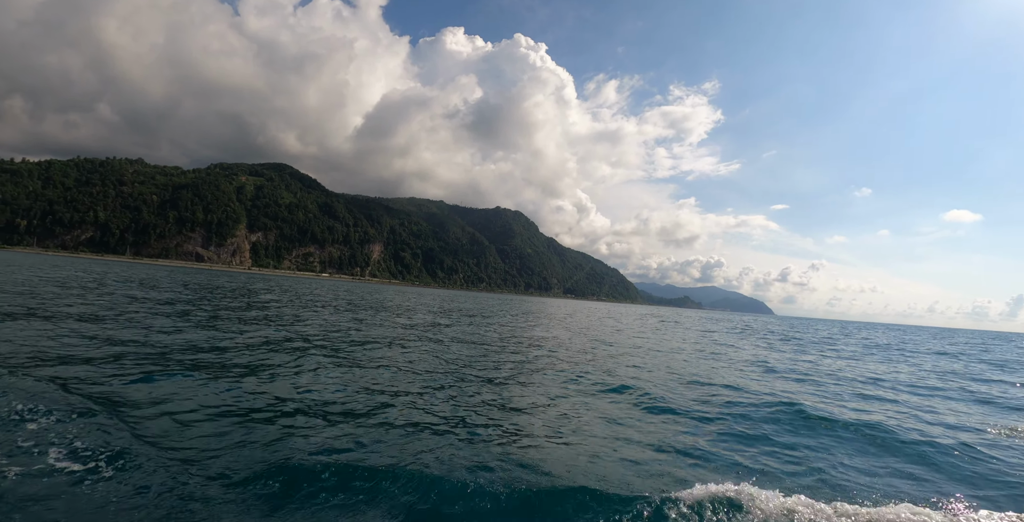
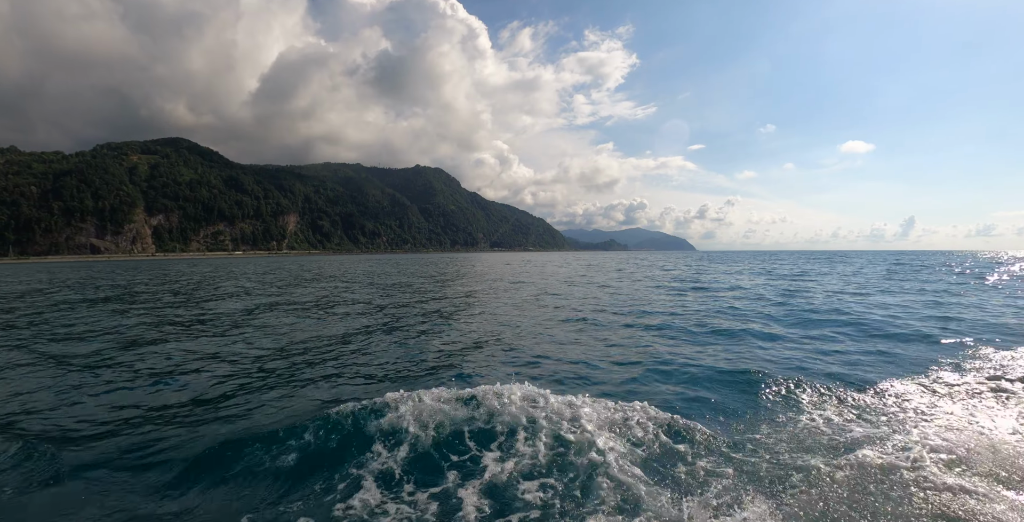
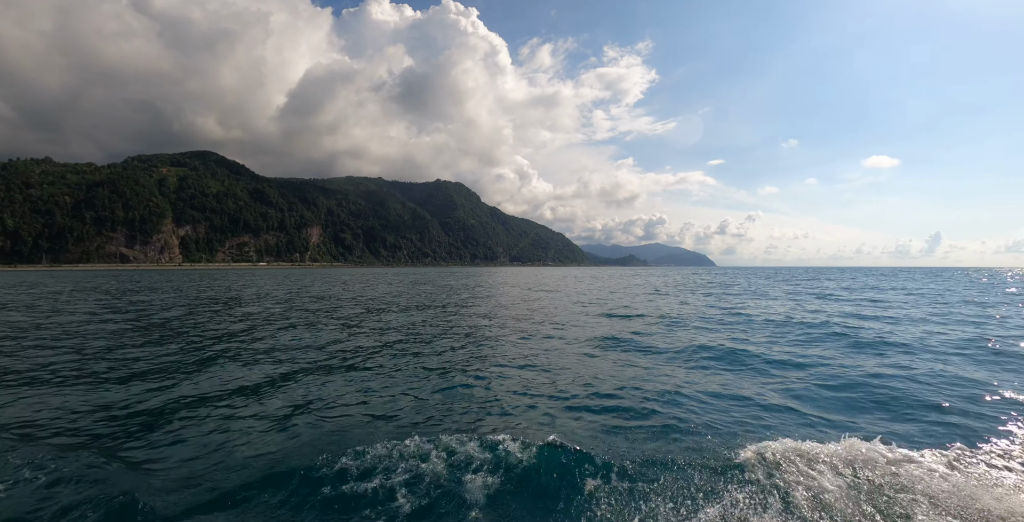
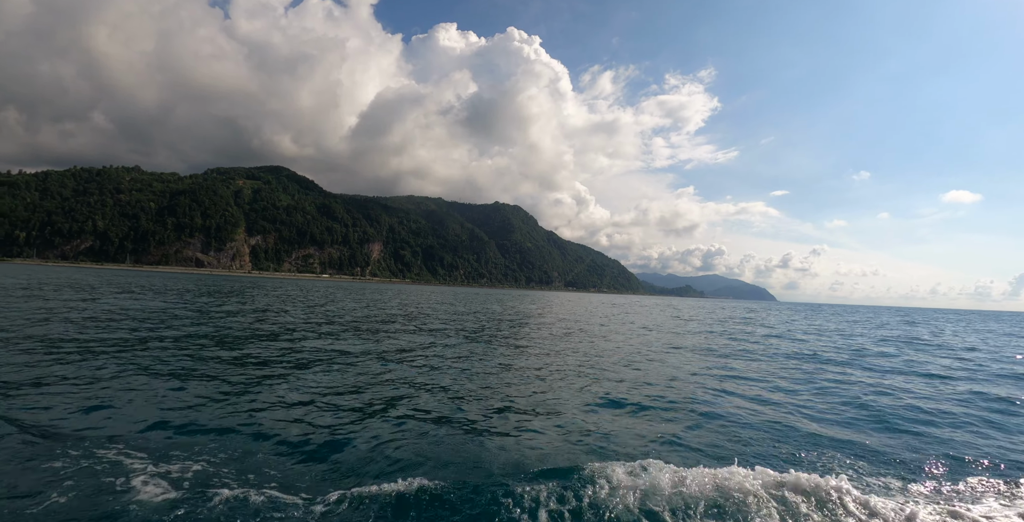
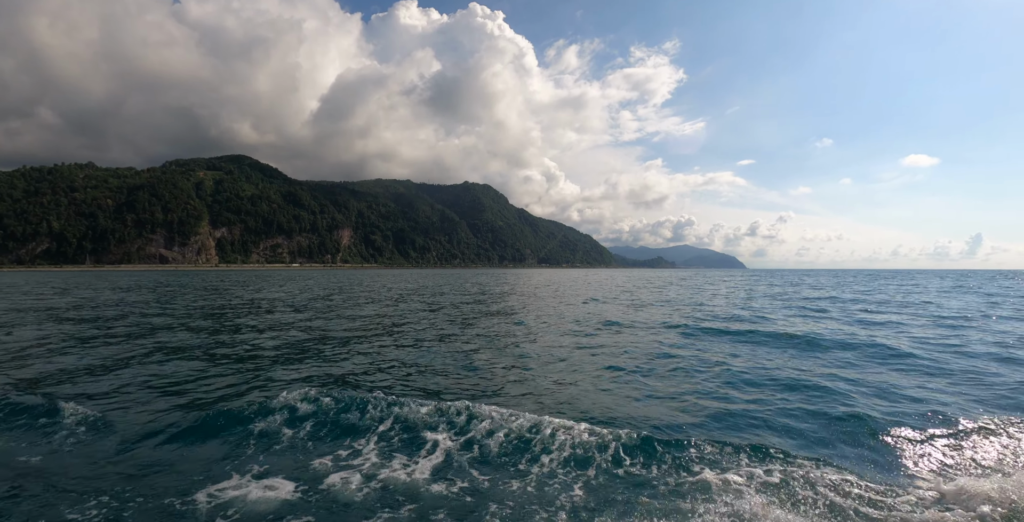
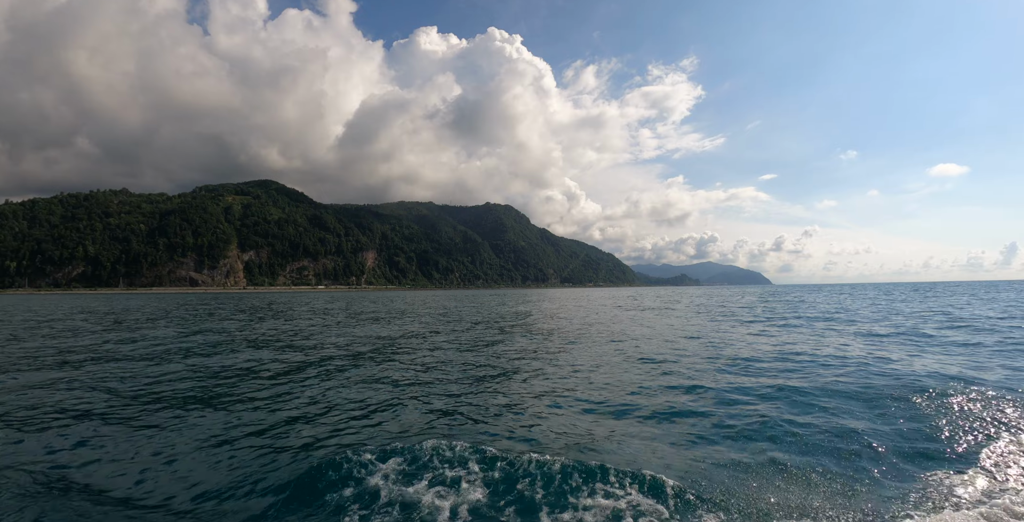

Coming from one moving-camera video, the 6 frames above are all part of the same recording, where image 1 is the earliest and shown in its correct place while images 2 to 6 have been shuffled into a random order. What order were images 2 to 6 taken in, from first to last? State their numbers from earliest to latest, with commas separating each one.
6, 4, 5, 3, 2
